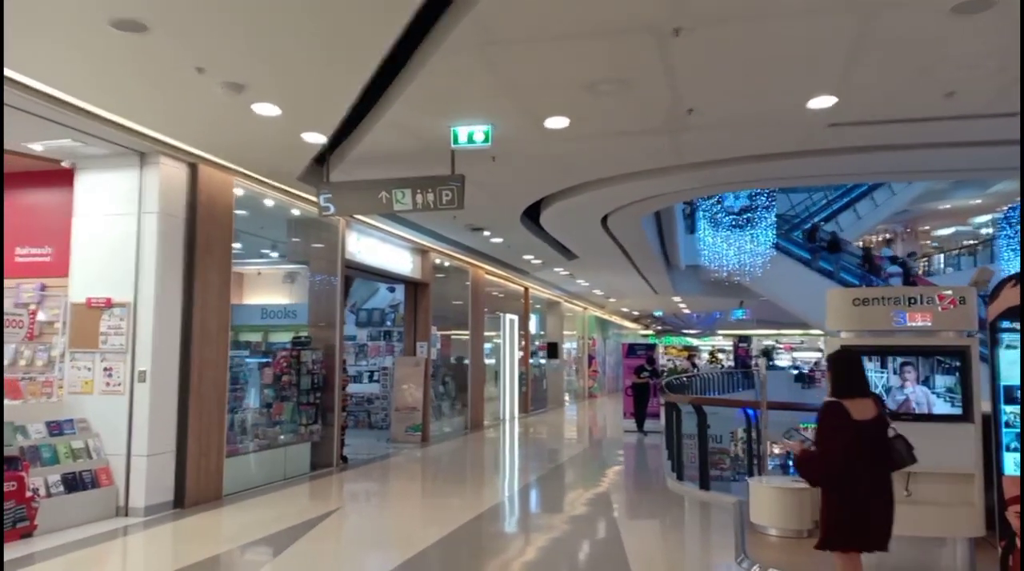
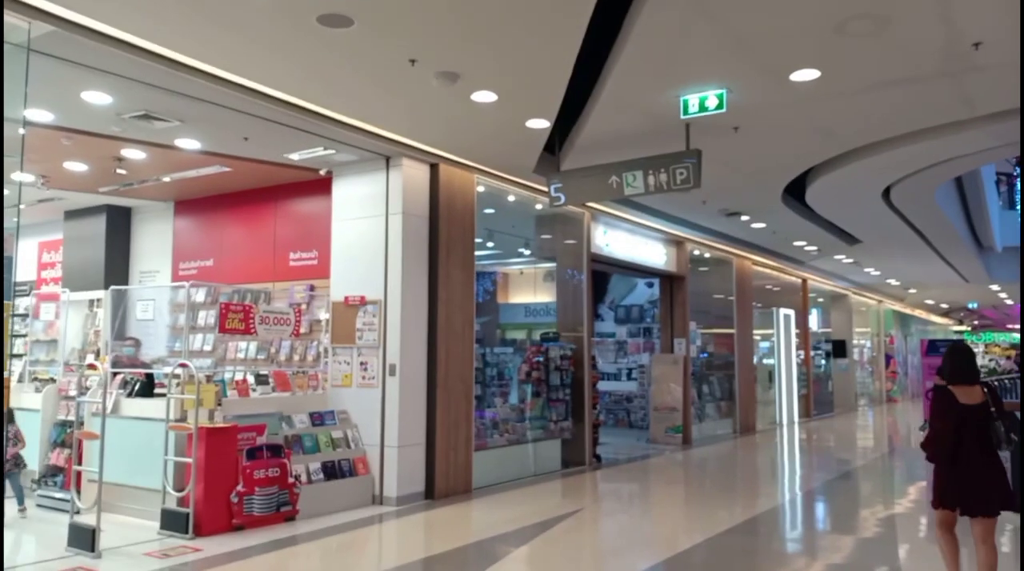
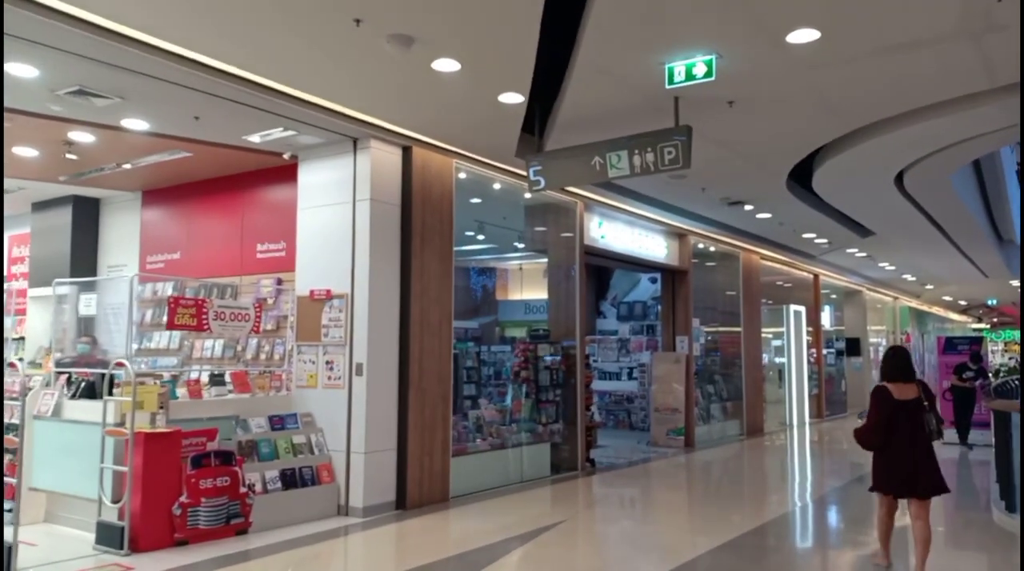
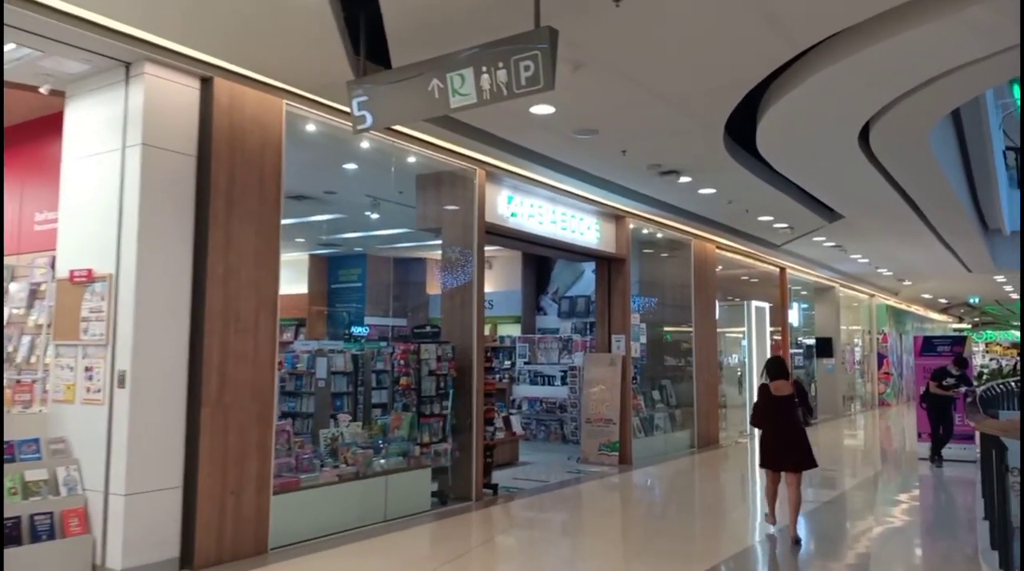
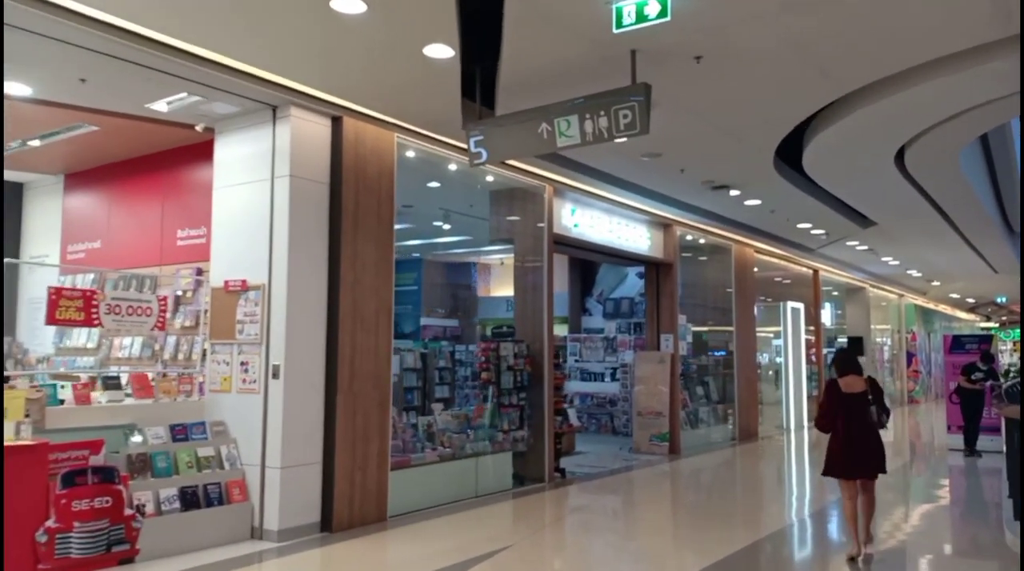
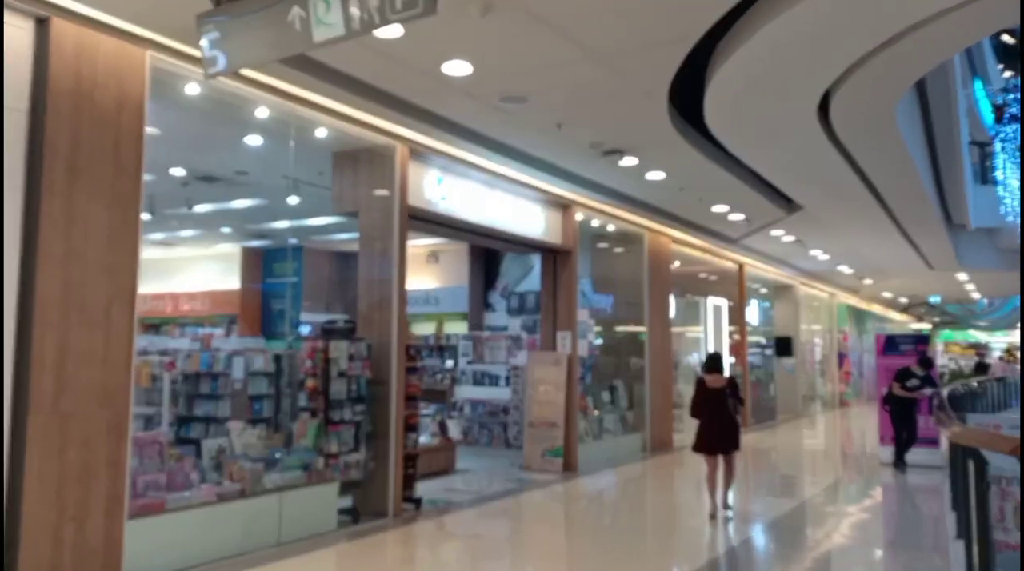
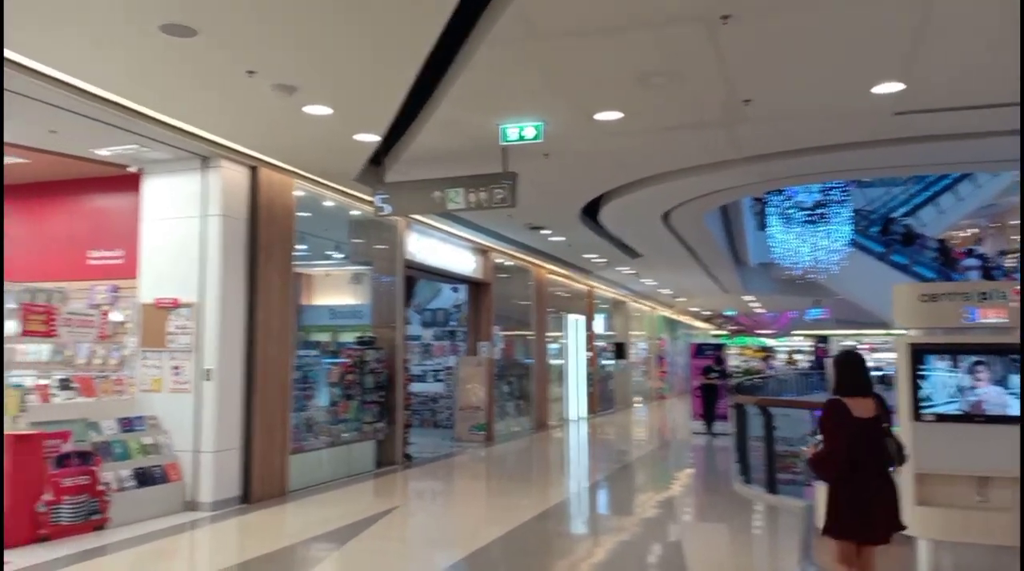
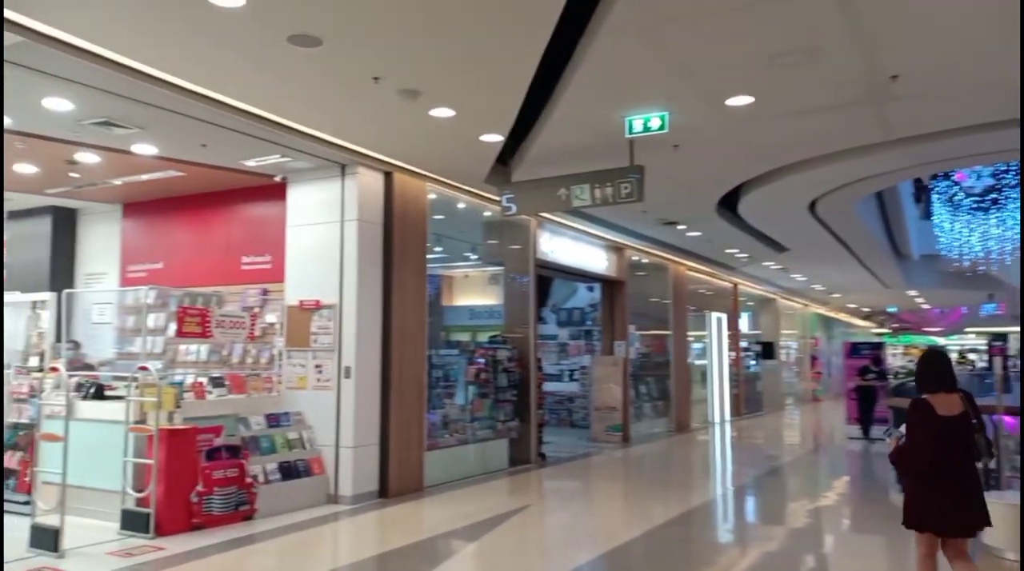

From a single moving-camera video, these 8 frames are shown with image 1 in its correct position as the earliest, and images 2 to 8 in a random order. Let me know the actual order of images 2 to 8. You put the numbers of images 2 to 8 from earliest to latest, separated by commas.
7, 8, 2, 3, 5, 4, 6
